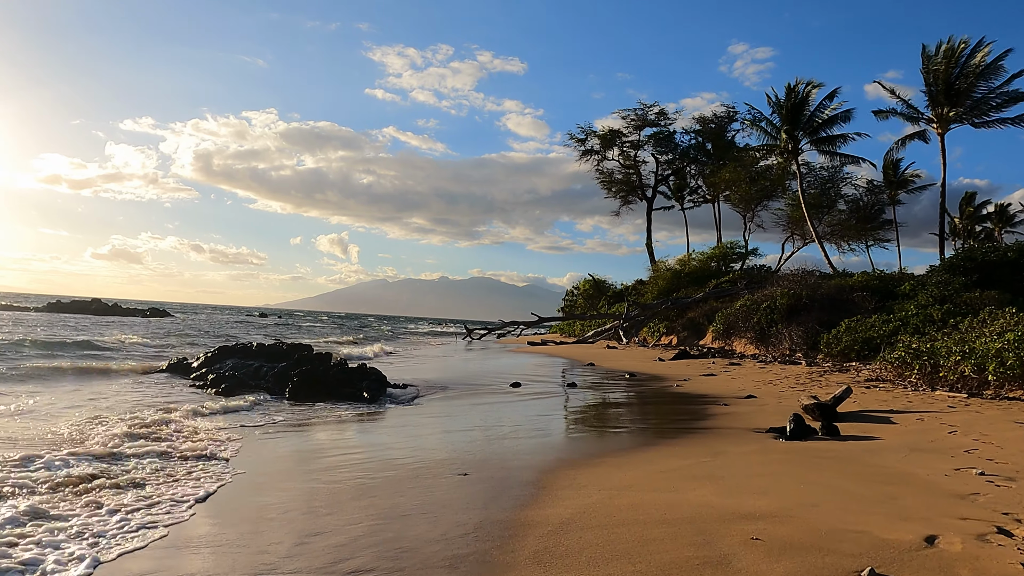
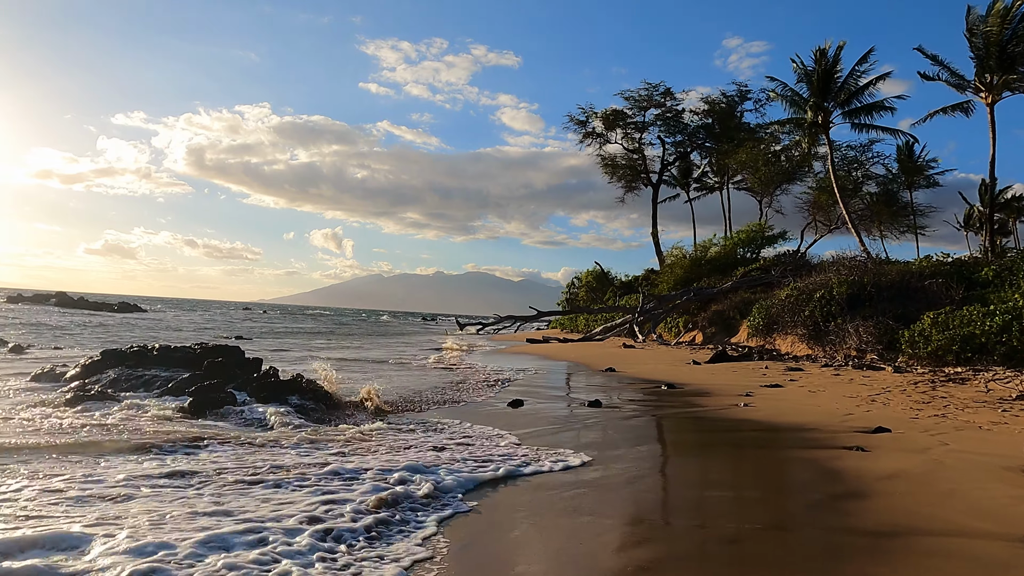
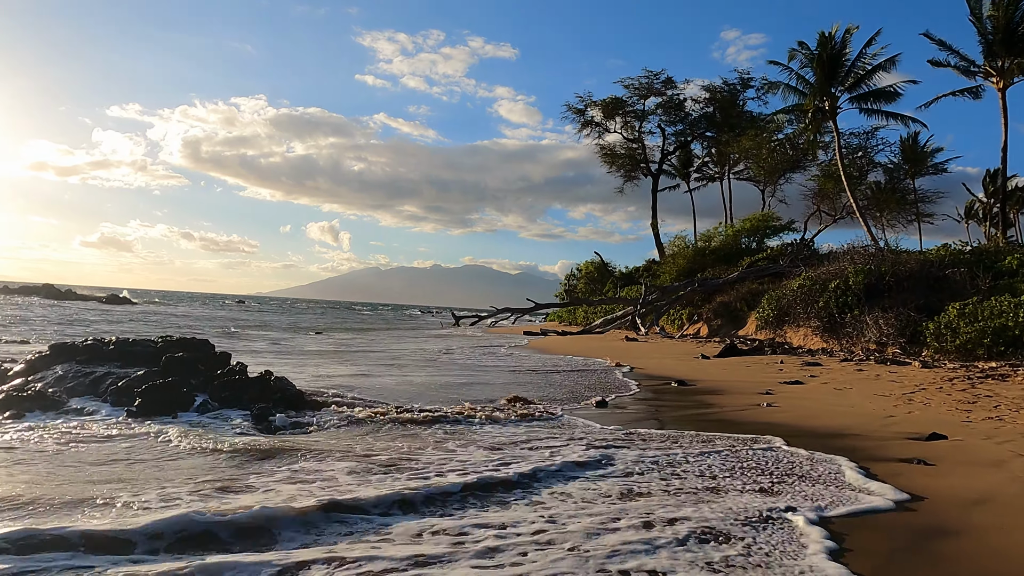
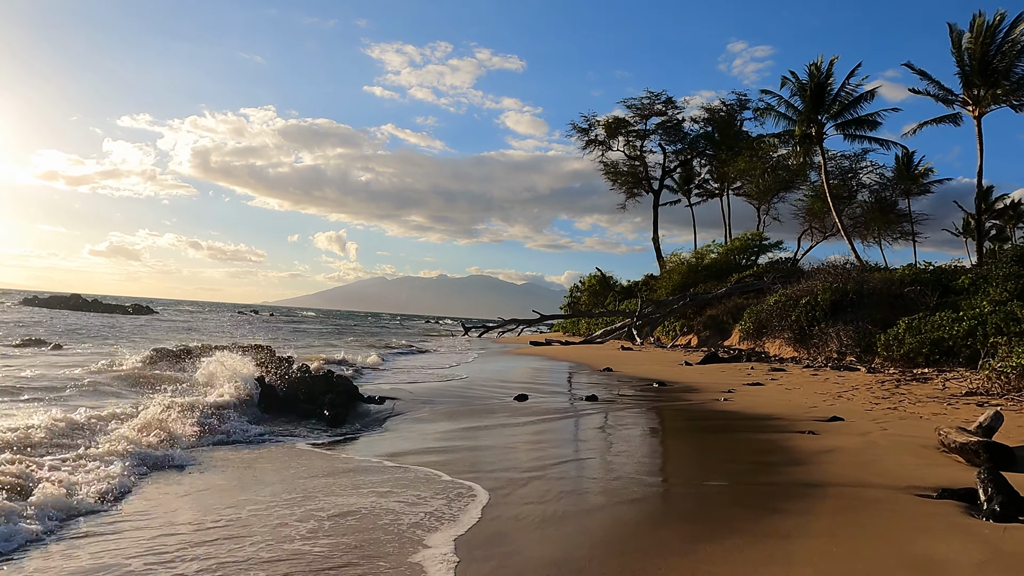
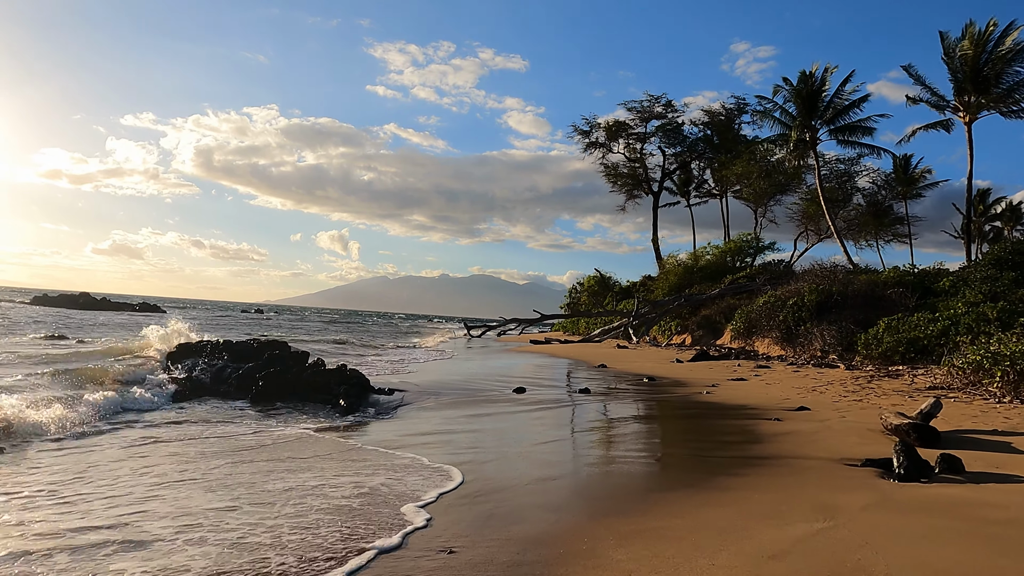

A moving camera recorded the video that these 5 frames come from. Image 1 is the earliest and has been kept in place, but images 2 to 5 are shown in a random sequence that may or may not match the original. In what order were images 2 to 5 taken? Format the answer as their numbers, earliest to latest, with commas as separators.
5, 4, 2, 3
